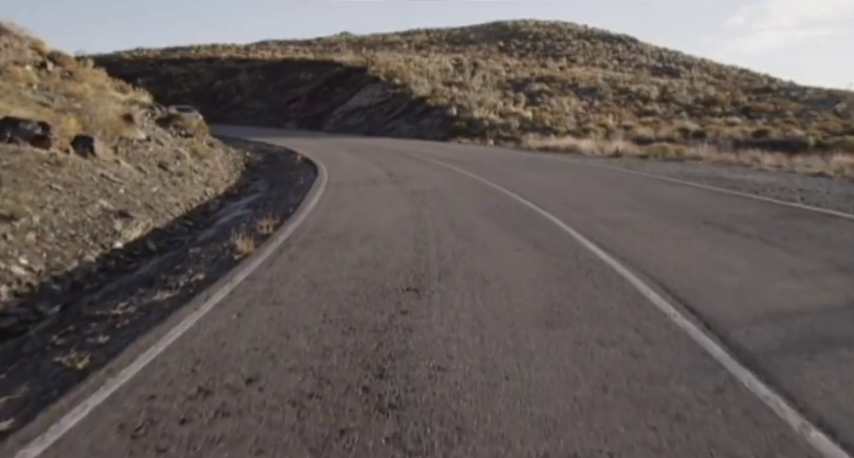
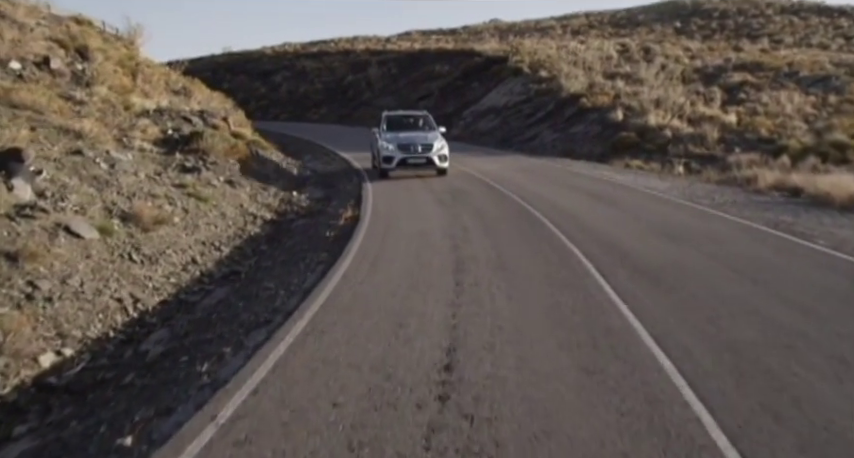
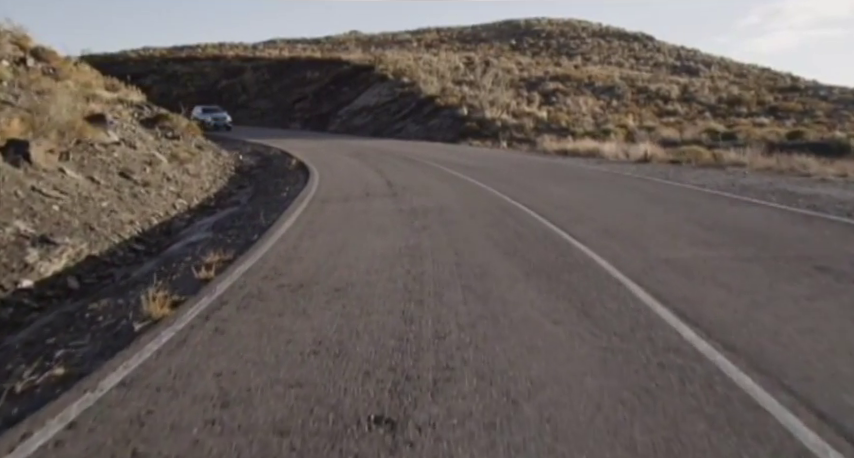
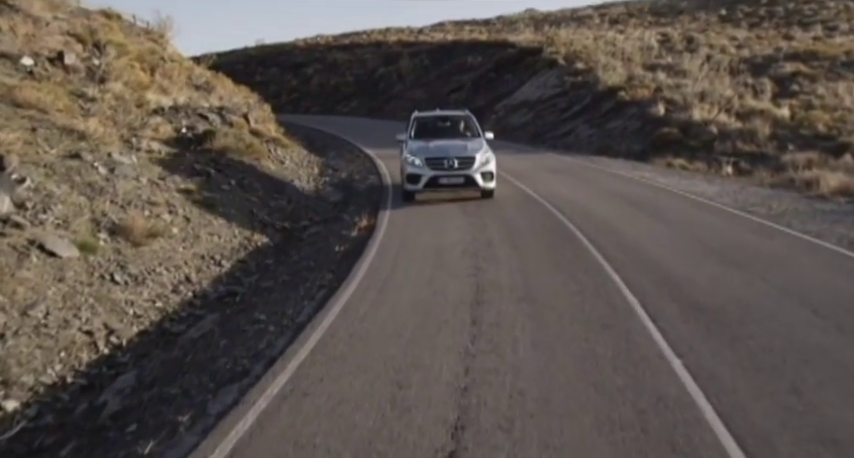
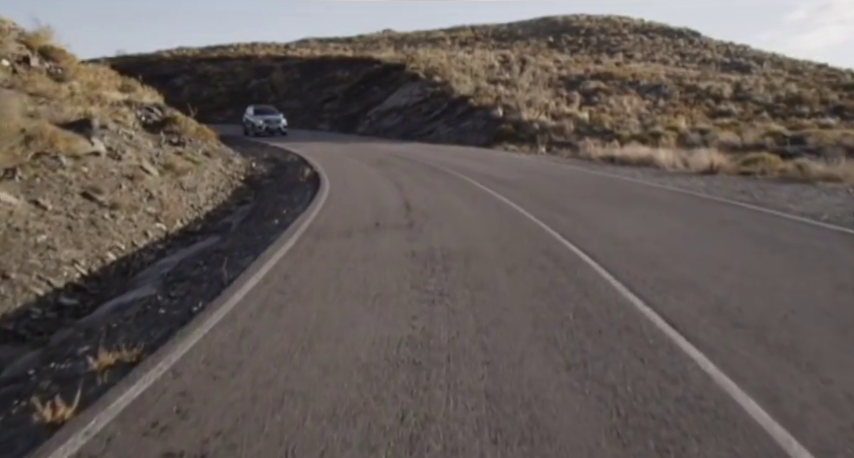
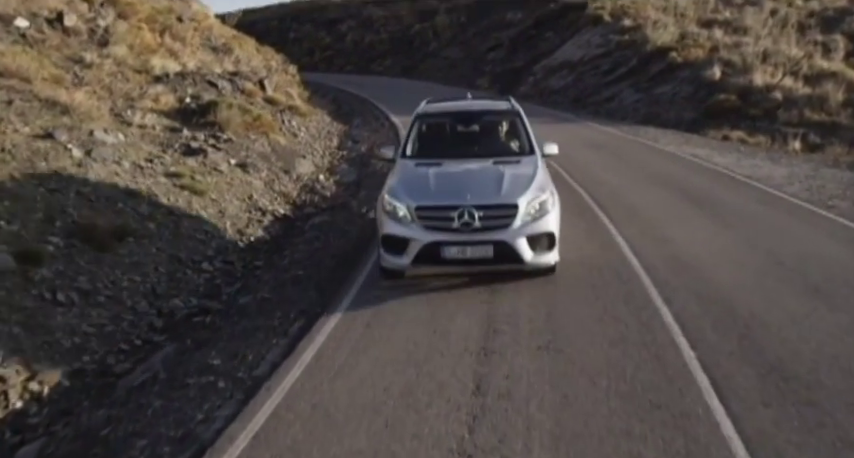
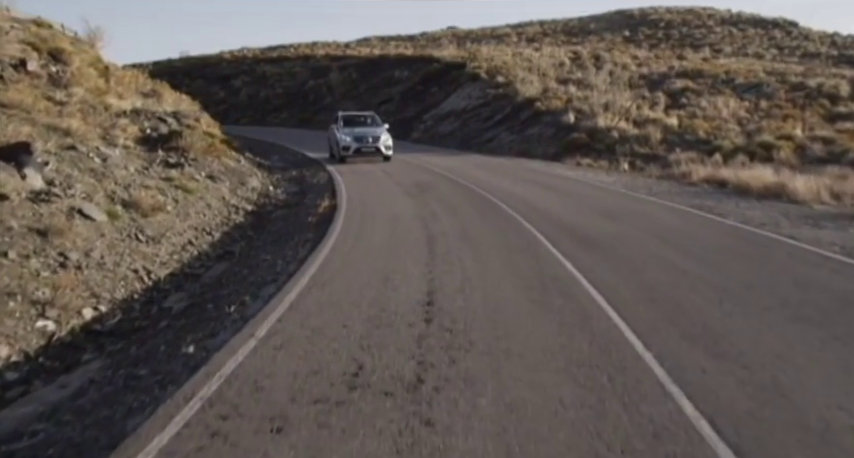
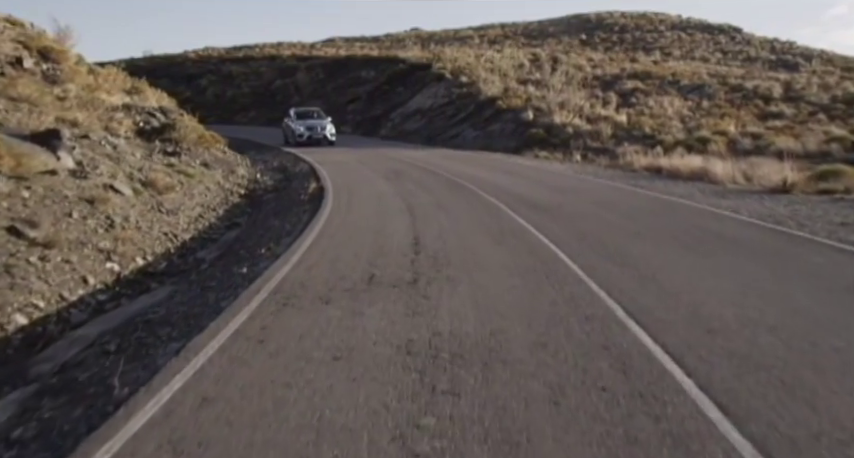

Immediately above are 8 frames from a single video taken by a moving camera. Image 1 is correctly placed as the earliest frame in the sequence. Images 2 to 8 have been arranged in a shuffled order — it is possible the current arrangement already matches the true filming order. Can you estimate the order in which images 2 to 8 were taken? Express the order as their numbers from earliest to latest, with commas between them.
3, 5, 8, 7, 2, 4, 6
